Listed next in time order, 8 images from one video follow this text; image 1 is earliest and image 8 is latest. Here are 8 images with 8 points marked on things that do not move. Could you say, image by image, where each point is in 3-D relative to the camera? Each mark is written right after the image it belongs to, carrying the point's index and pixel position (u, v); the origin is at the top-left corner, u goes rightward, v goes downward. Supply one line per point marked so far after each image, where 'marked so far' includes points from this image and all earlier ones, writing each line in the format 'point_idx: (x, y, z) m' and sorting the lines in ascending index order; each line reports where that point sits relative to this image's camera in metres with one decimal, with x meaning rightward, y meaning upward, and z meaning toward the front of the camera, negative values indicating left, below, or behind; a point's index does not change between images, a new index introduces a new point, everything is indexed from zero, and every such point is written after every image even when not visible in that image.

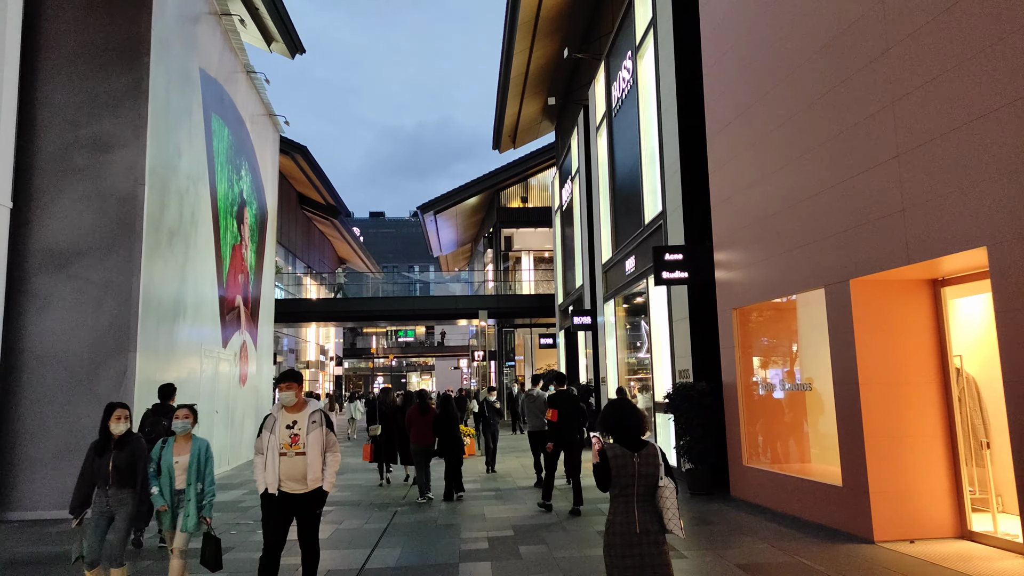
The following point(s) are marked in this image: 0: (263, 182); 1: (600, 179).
0: (-6.2, +2.6, +17.7) m
1: (+2.1, +2.5, +16.2) m
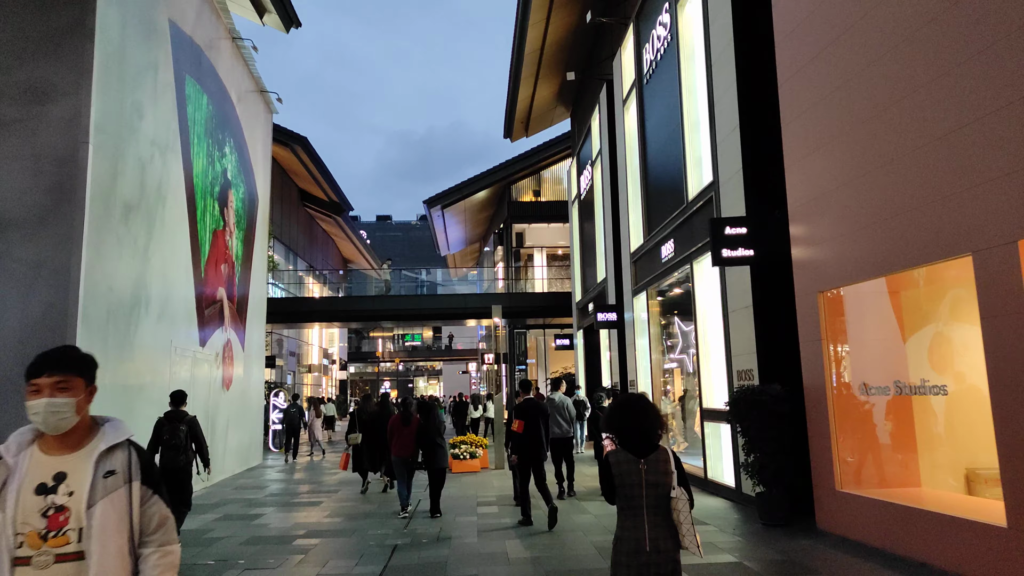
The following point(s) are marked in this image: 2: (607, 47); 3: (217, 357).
0: (-5.8, +2.8, +16.0) m
1: (+2.4, +2.7, +14.5) m
2: (+2.2, +5.5, +16.3) m
3: (-5.3, -1.3, +12.9) m
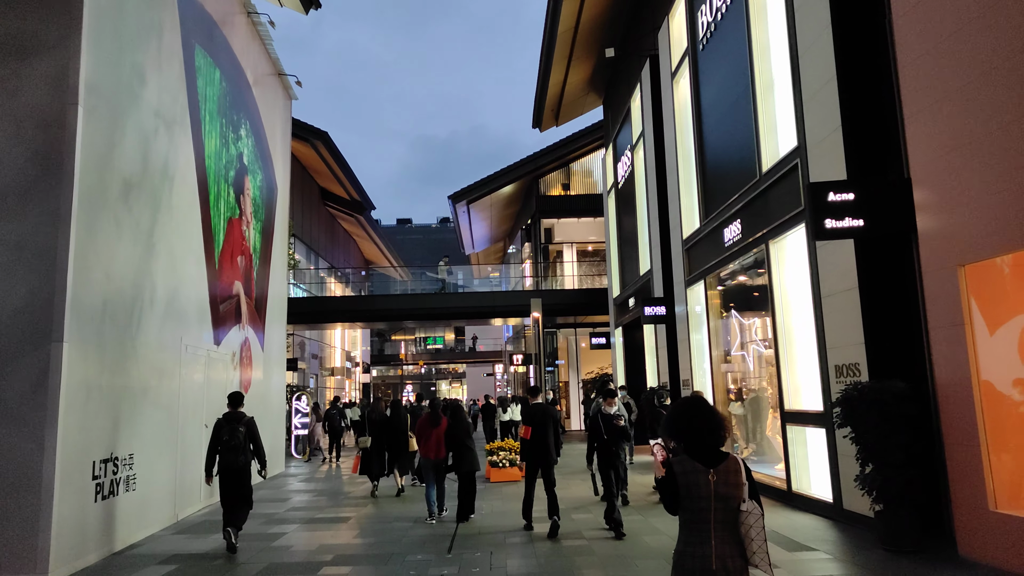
0: (-5.1, +2.8, +15.0) m
1: (+3.1, +2.8, +13.2) m
2: (+2.9, +5.7, +15.1) m
3: (-4.6, -1.2, +11.8) m
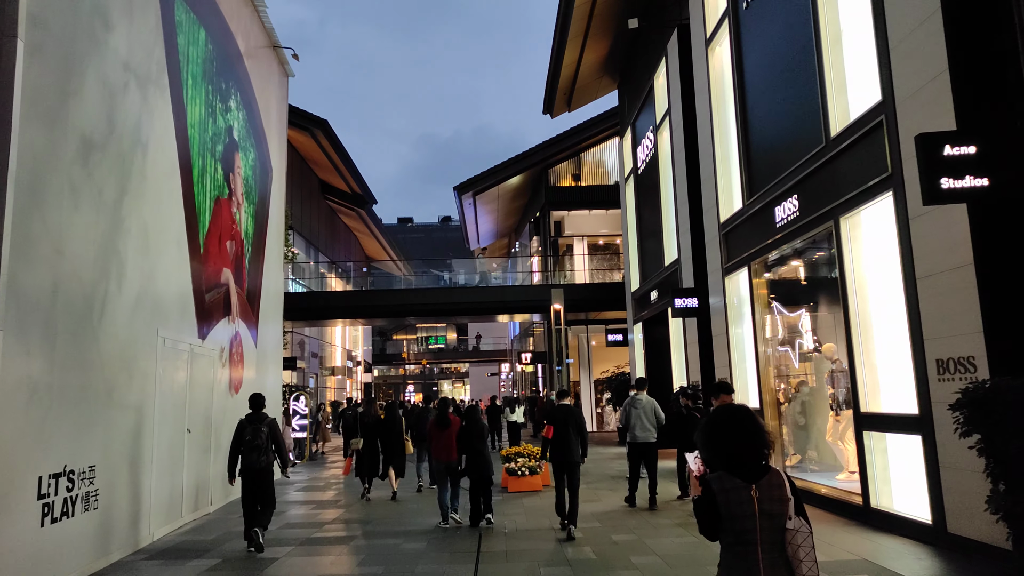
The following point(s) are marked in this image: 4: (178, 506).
0: (-4.8, +3.0, +13.8) m
1: (+3.4, +3.0, +12.0) m
2: (+3.2, +5.9, +13.8) m
3: (-4.3, -1.0, +10.6) m
4: (-4.1, -2.6, +8.7) m
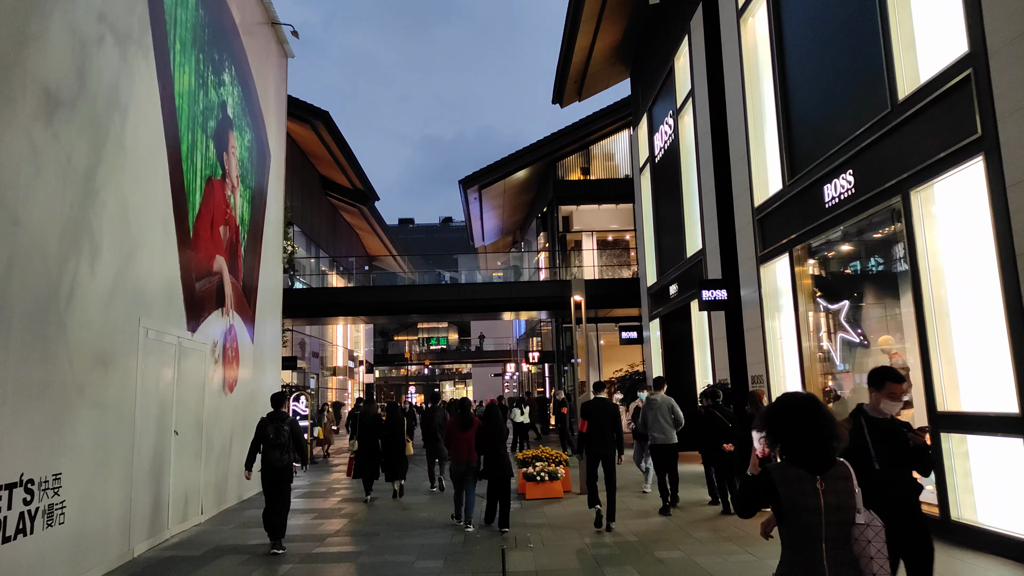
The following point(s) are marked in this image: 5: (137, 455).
0: (-4.5, +3.2, +12.9) m
1: (+3.7, +3.2, +11.1) m
2: (+3.5, +6.0, +13.0) m
3: (-4.0, -0.8, +9.7) m
4: (-3.8, -2.5, +7.8) m
5: (-3.7, -1.7, +7.1) m
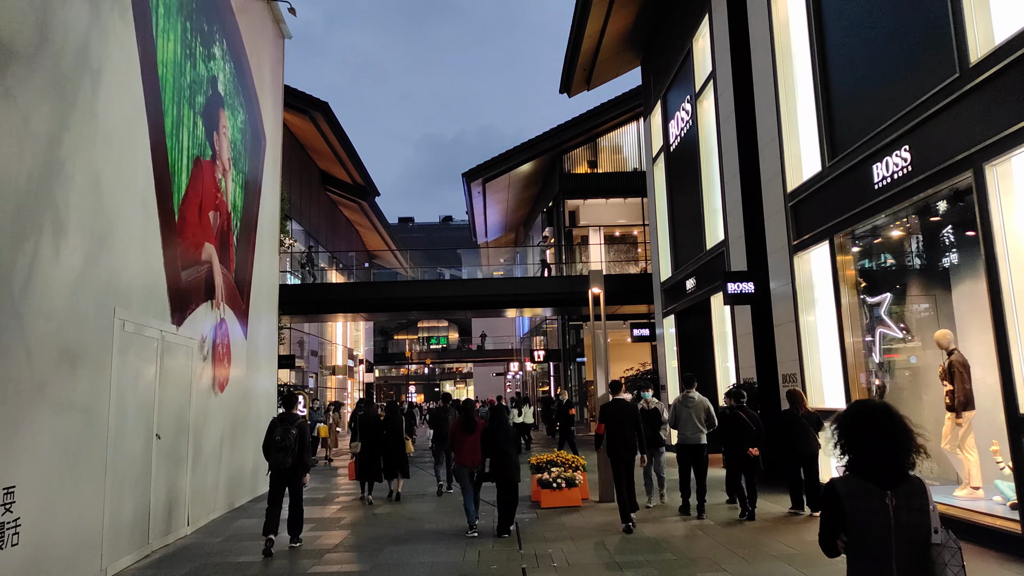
0: (-4.3, +3.3, +12.1) m
1: (+3.9, +3.3, +10.3) m
2: (+3.7, +6.1, +12.2) m
3: (-3.9, -0.7, +8.9) m
4: (-3.6, -2.4, +7.0) m
5: (-3.6, -1.5, +6.3) m
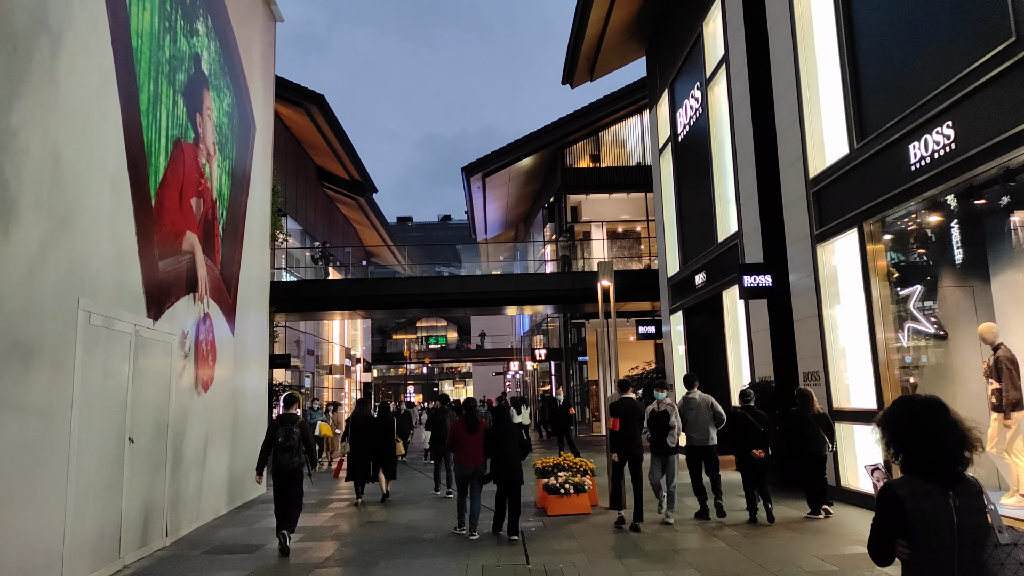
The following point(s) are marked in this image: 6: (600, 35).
0: (-4.3, +3.4, +11.5) m
1: (+3.9, +3.4, +9.7) m
2: (+3.7, +6.2, +11.6) m
3: (-3.8, -0.6, +8.3) m
4: (-3.6, -2.3, +6.4) m
5: (-3.5, -1.4, +5.7) m
6: (+2.3, +6.7, +18.9) m
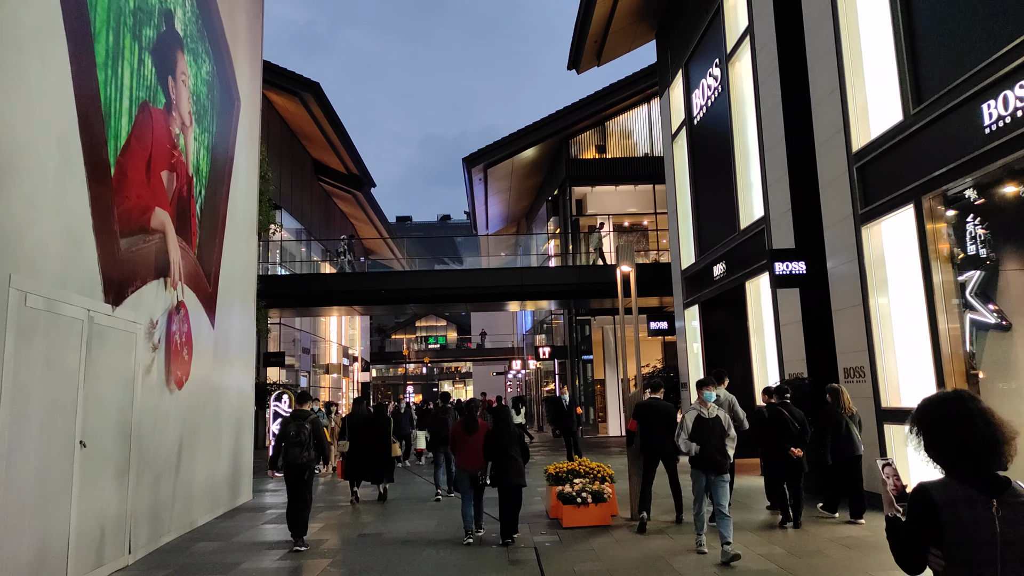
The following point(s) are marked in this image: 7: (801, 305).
0: (-4.2, +3.5, +10.5) m
1: (+4.0, +3.5, +8.7) m
2: (+3.8, +6.4, +10.6) m
3: (-3.7, -0.5, +7.3) m
4: (-3.4, -2.1, +5.4) m
5: (-3.4, -1.3, +4.8) m
6: (+2.4, +6.8, +18.0) m
7: (+4.0, -0.2, +9.8) m
